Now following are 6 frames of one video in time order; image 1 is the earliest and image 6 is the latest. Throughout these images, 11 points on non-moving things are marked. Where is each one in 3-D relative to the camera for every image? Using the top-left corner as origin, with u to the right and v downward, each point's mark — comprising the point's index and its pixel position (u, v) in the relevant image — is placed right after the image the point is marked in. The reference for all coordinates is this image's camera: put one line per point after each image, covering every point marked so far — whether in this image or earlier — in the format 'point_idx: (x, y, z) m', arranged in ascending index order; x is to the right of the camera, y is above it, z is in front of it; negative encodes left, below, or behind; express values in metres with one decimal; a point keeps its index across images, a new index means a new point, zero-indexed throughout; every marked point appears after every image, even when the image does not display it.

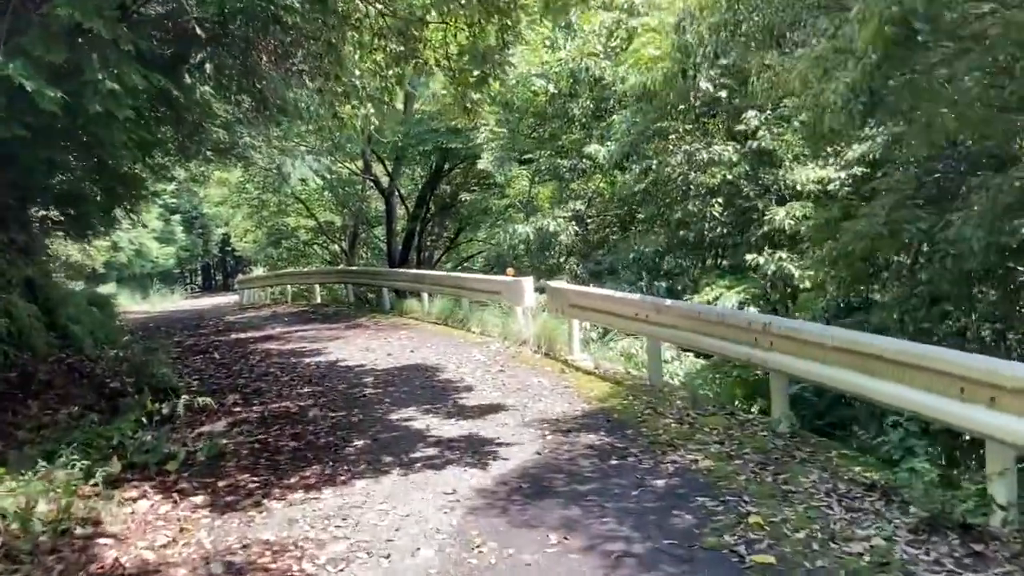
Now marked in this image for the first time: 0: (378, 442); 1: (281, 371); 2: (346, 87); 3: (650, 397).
0: (-1.0, -1.1, +6.7) m
1: (-2.6, -1.0, +10.6) m
2: (-2.1, +2.6, +11.9) m
3: (+1.1, -0.9, +7.3) m
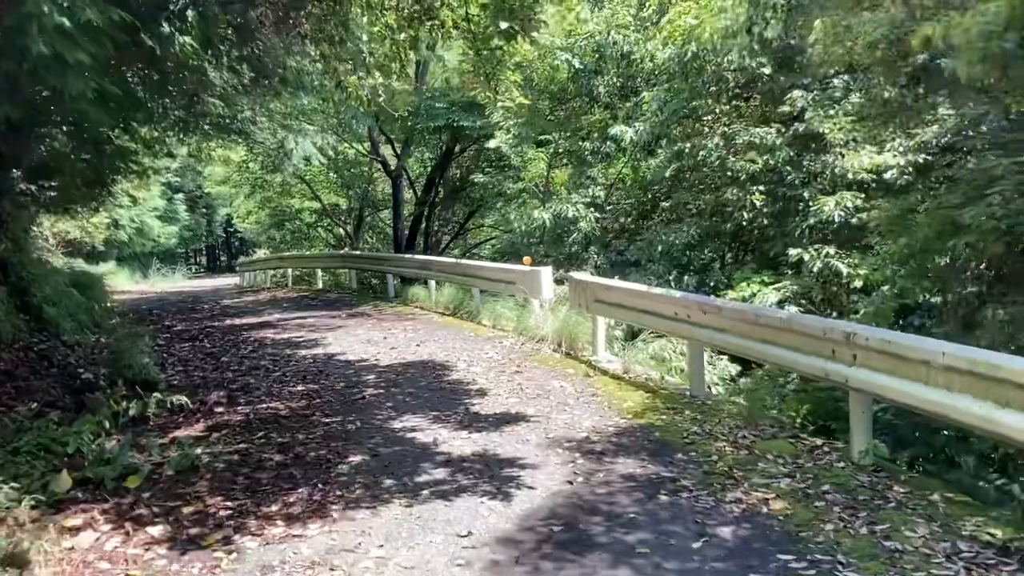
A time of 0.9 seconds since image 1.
0: (-0.8, -1.0, +5.7) m
1: (-2.5, -0.8, +9.6) m
2: (-1.9, +2.7, +10.9) m
3: (+1.2, -0.9, +6.3) m
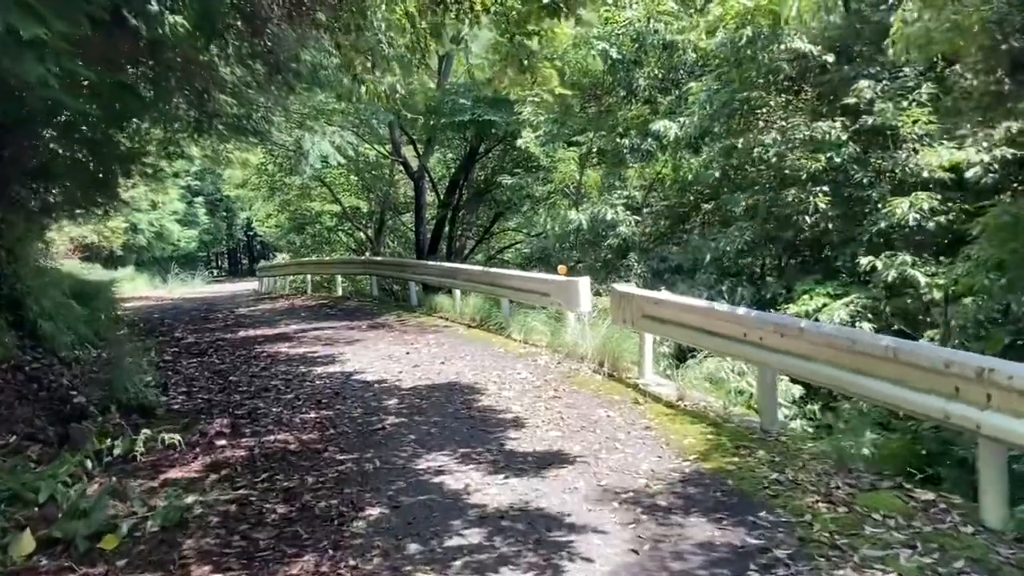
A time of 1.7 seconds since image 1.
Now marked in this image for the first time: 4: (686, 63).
0: (-0.6, -1.1, +4.8) m
1: (-2.1, -0.9, +8.8) m
2: (-1.5, +2.6, +10.0) m
3: (+1.5, -1.0, +5.4) m
4: (+2.2, +2.8, +11.8) m
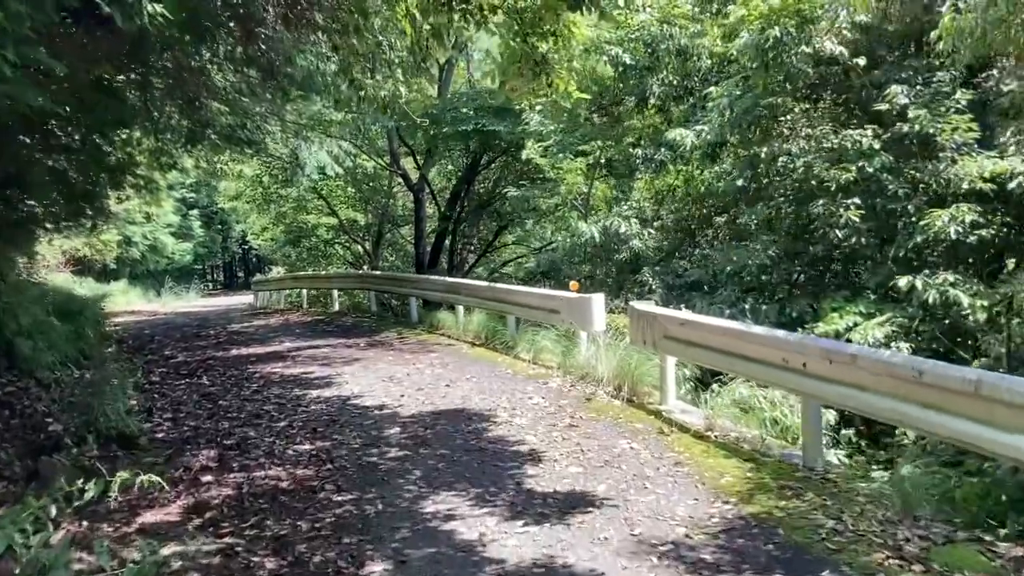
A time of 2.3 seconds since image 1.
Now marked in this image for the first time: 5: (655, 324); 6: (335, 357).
0: (-0.5, -1.3, +4.2) m
1: (-2.0, -1.1, +8.2) m
2: (-1.4, +2.4, +9.4) m
3: (+1.6, -1.1, +4.8) m
4: (+2.3, +2.6, +11.3) m
5: (+1.1, -0.3, +7.4) m
6: (-2.2, -0.8, +11.6) m
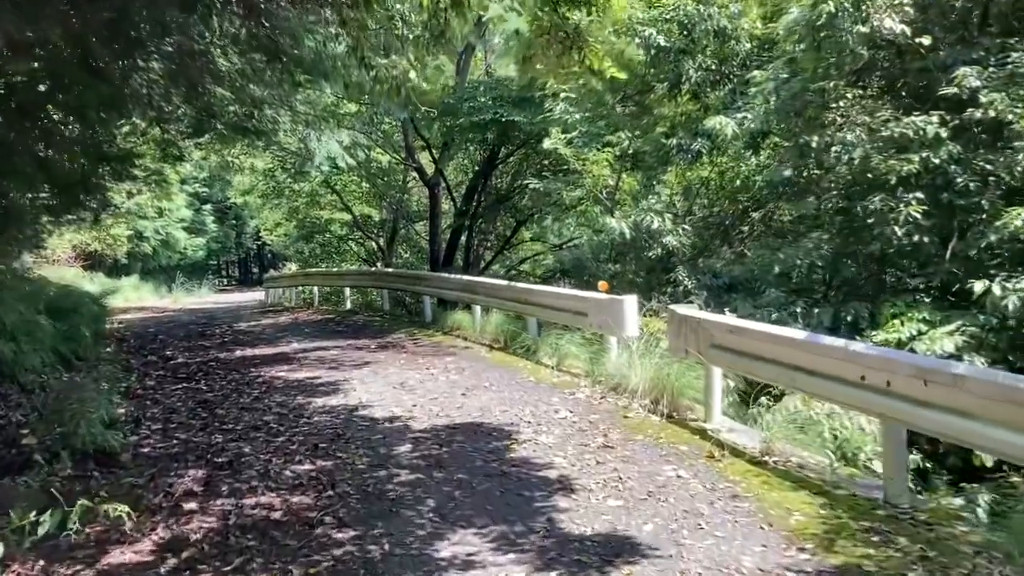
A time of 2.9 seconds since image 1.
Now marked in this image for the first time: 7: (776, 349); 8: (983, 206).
0: (-0.3, -1.3, +3.4) m
1: (-1.9, -1.1, +7.4) m
2: (-1.2, +2.4, +8.7) m
3: (+1.7, -1.1, +4.0) m
4: (+2.5, +2.6, +10.4) m
5: (+1.3, -0.3, +6.5) m
6: (-2.0, -0.8, +10.8) m
7: (+1.6, -0.4, +5.6) m
8: (+3.7, +0.7, +7.3) m
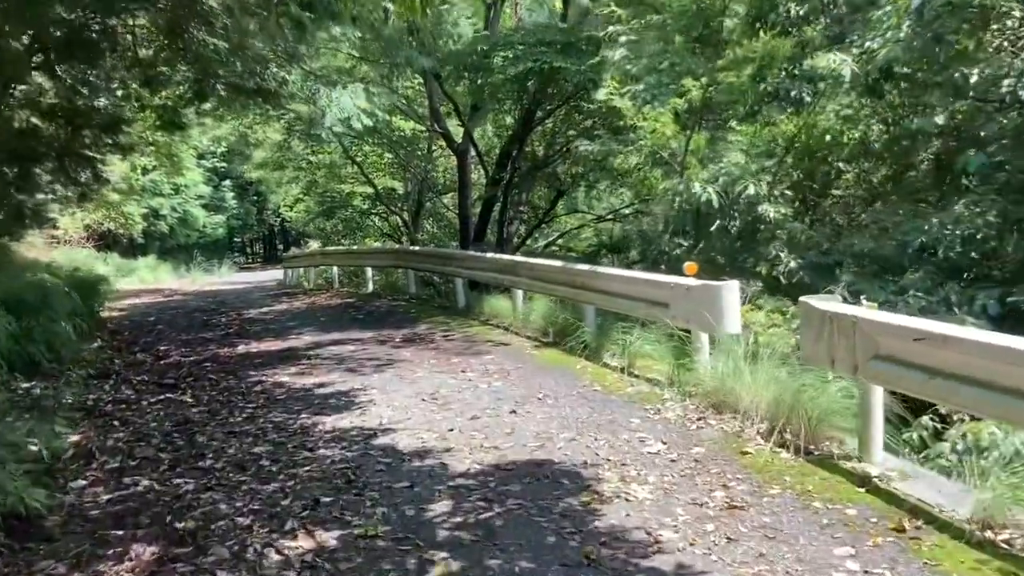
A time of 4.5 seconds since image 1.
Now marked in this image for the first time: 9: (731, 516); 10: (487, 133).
0: (0.0, -1.3, +1.6) m
1: (-1.4, -1.0, +5.6) m
2: (-0.8, +2.5, +6.7) m
3: (+2.0, -1.1, +2.1) m
4: (+3.0, +2.8, +8.4) m
5: (+1.7, -0.2, +4.6) m
6: (-1.4, -0.7, +9.0) m
7: (+2.0, -0.3, +3.7) m
8: (+4.1, +0.8, +5.3) m
9: (+0.9, -1.0, +4.1) m
10: (-0.4, +2.9, +17.2) m
